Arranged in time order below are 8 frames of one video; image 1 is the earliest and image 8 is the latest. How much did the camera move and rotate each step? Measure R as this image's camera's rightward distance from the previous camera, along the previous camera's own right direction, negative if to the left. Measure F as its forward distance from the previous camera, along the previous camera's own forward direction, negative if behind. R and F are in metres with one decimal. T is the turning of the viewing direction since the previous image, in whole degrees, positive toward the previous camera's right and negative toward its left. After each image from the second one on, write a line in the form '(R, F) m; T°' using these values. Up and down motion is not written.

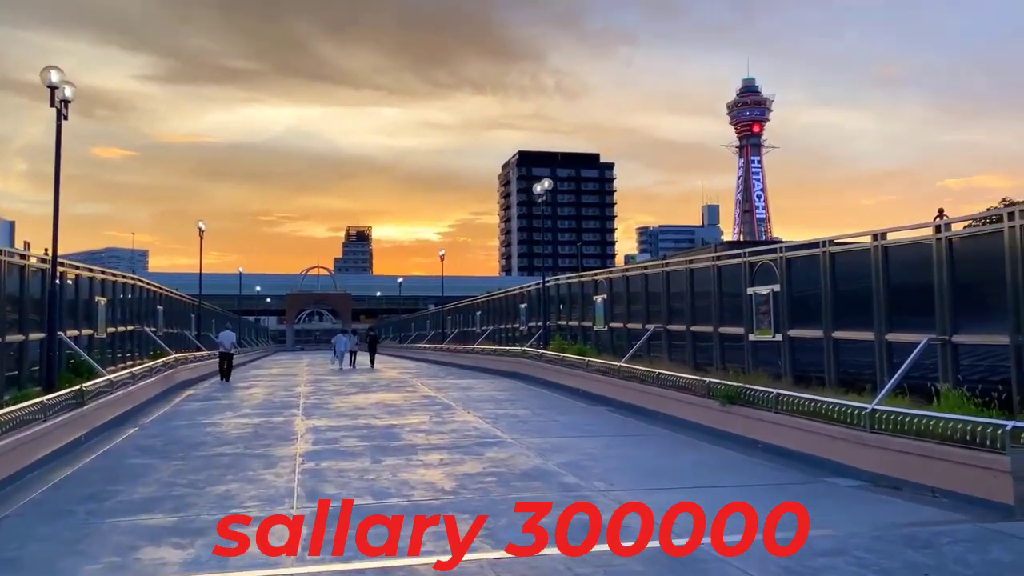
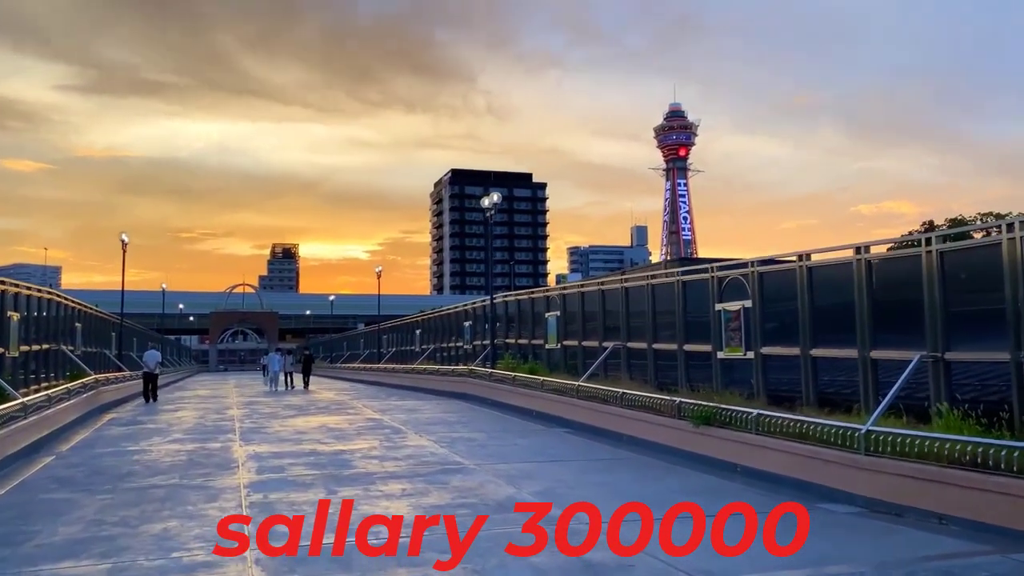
(-0.5, +0.9) m; +5°
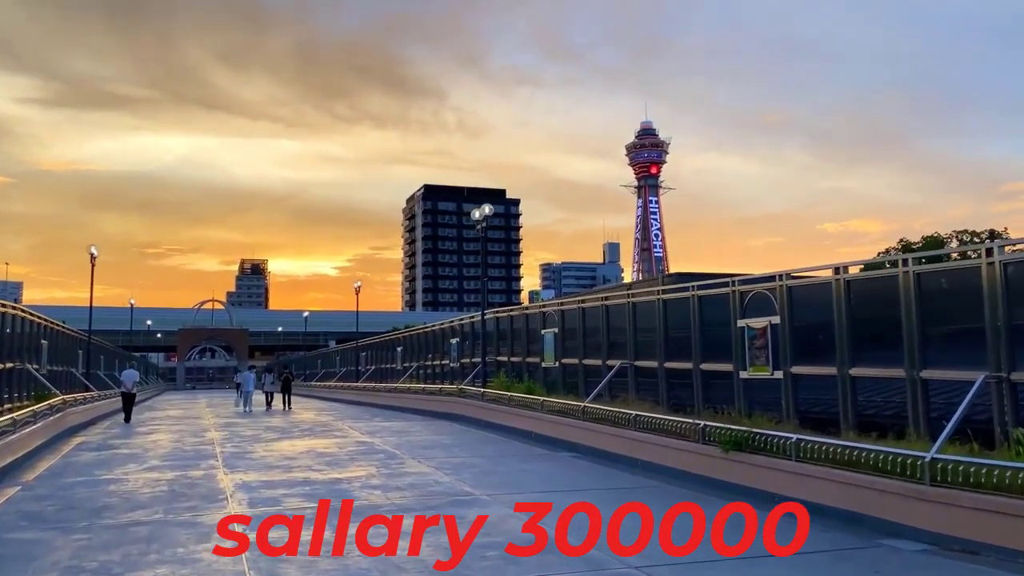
(-0.7, +1.0) m; +2°
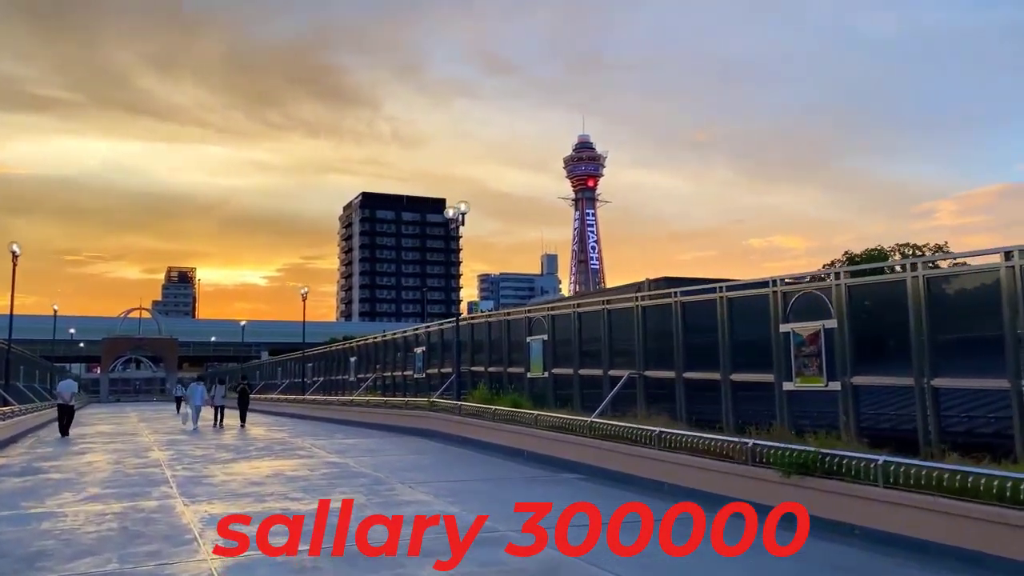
(-1.2, +2.0) m; +4°
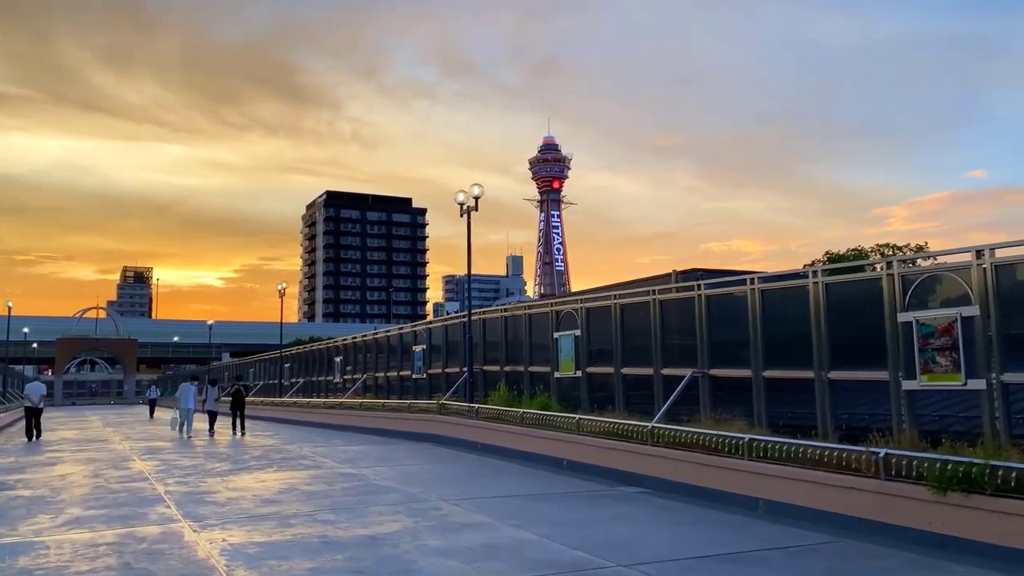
(-1.4, +2.0) m; +3°
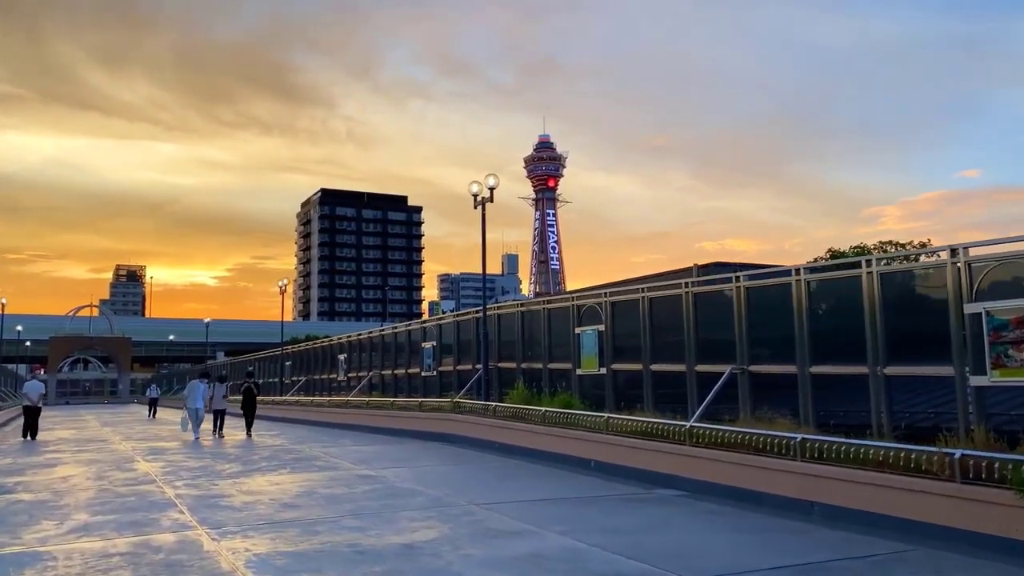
(-0.6, +0.7) m; 0°
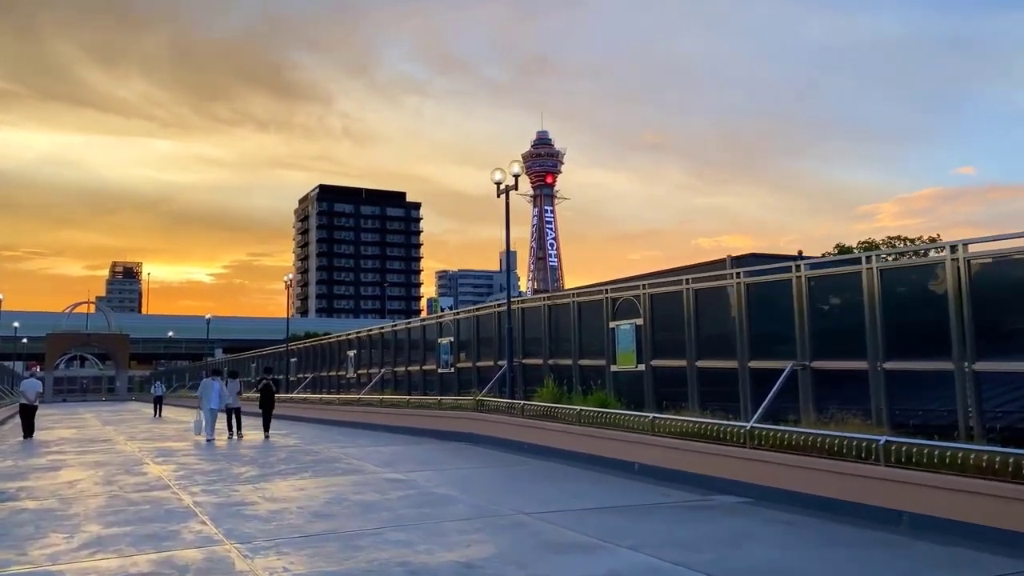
(-0.7, +1.0) m; 0°
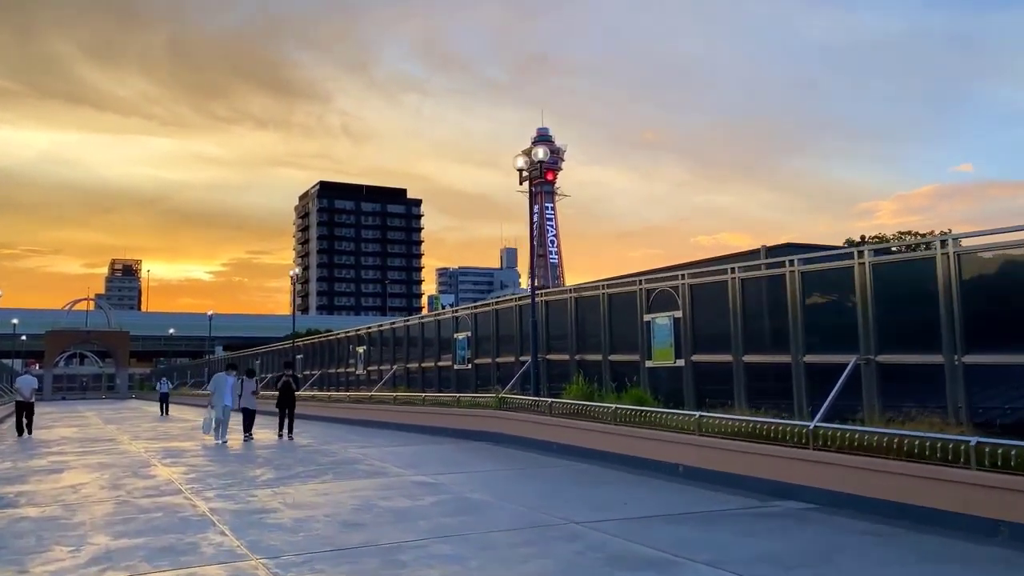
(-0.6, +1.0) m; 0°
